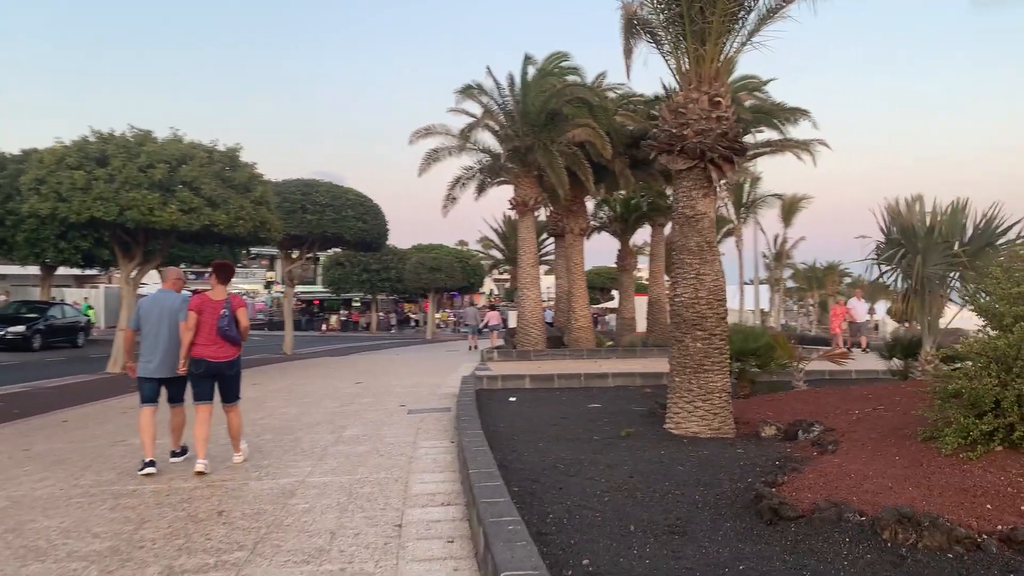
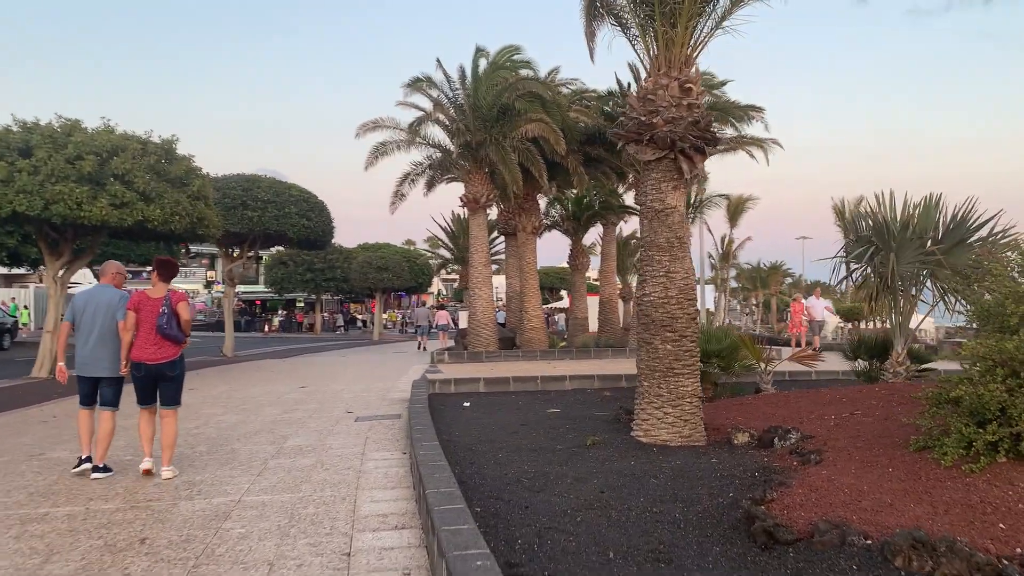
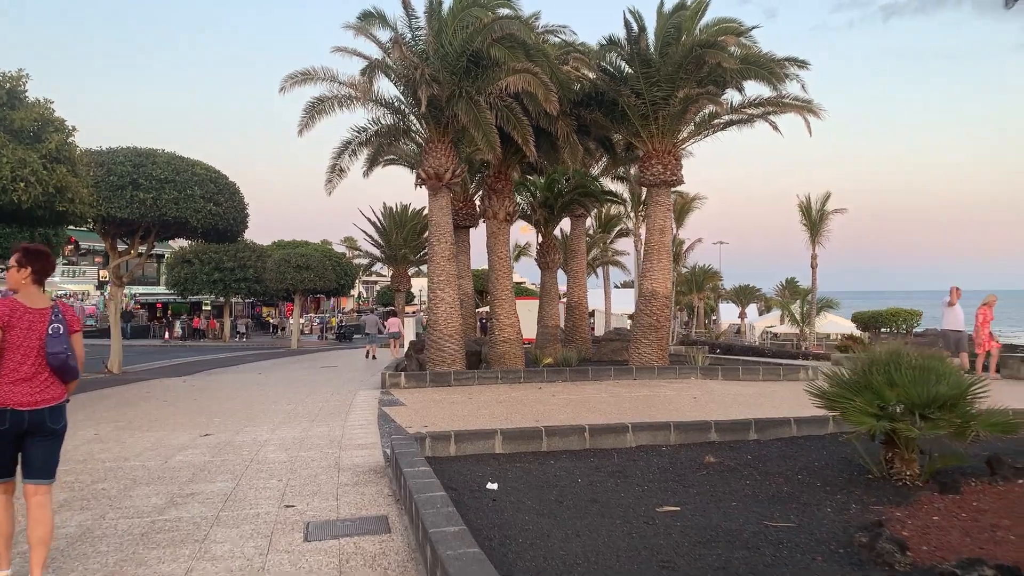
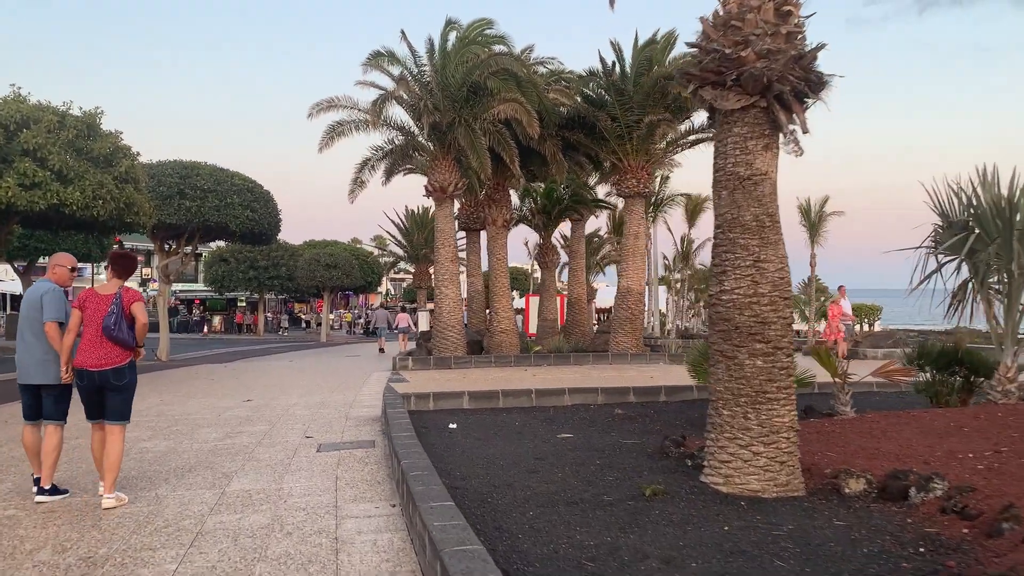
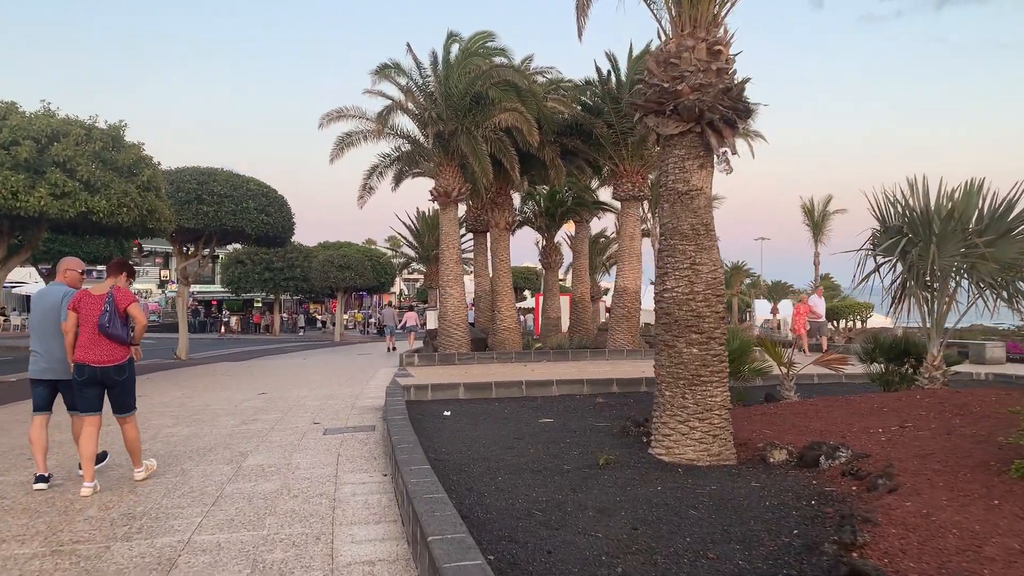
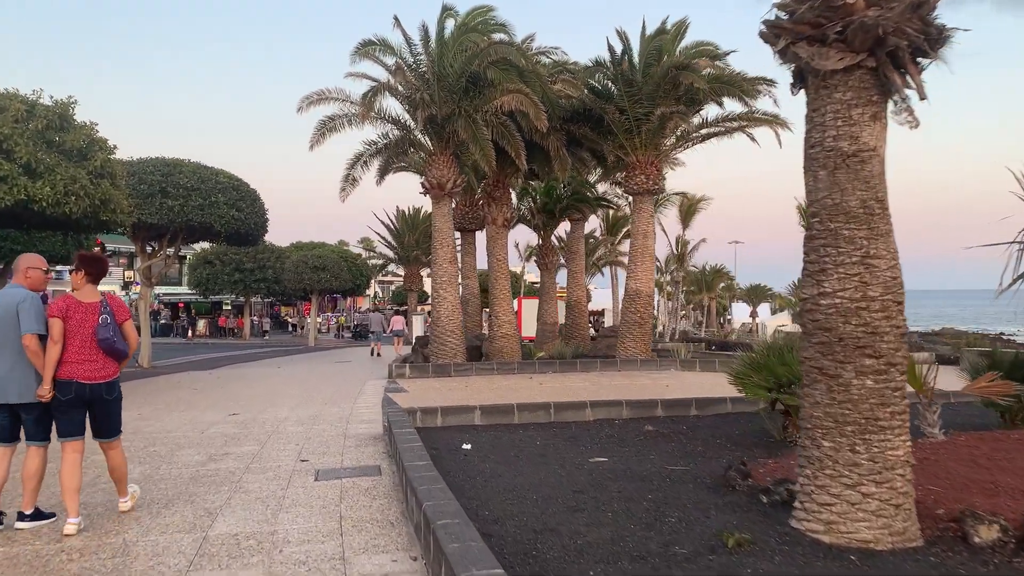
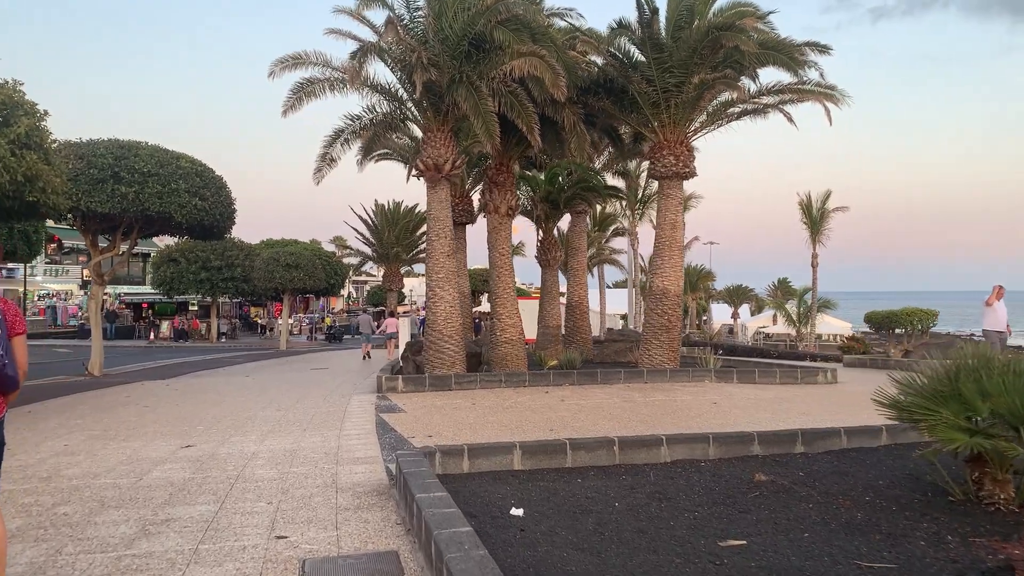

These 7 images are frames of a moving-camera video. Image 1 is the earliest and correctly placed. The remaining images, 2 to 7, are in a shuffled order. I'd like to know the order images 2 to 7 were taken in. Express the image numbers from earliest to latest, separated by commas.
2, 5, 4, 6, 3, 7
